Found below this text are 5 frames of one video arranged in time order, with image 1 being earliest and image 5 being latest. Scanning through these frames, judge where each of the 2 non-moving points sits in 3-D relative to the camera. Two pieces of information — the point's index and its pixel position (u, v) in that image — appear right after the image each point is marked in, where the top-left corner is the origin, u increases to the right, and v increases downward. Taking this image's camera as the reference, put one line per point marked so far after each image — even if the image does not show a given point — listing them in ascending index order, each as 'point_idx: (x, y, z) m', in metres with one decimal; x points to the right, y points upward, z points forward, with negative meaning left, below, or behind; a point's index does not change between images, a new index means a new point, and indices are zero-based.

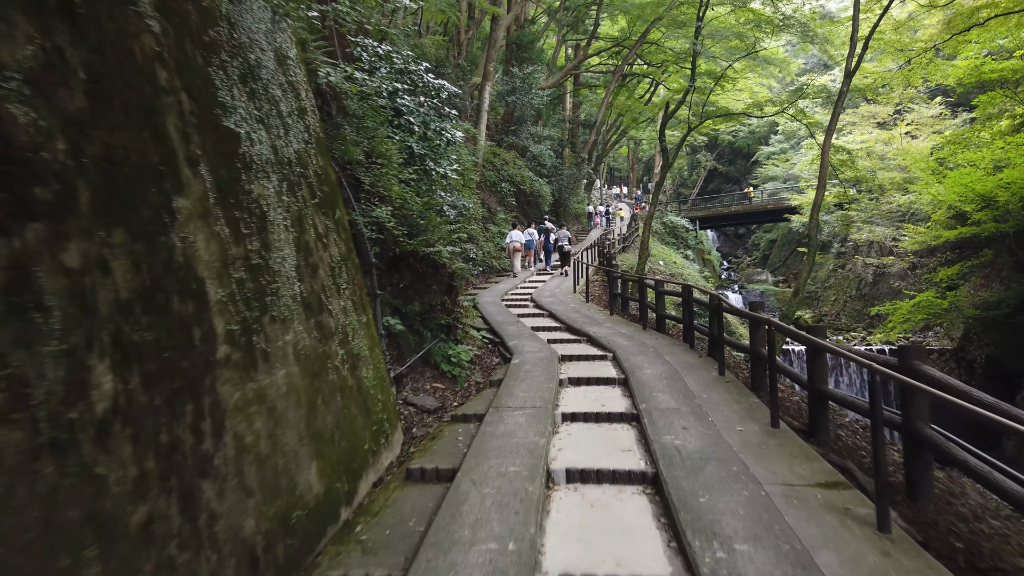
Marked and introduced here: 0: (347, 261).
0: (-1.1, +0.2, +4.7) m
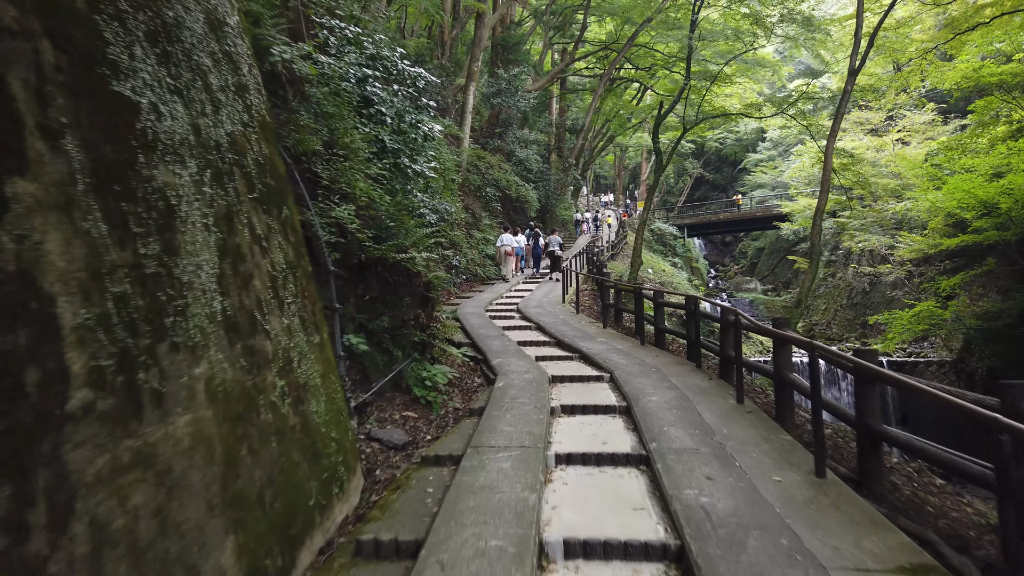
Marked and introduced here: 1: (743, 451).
0: (-1.2, +0.1, +3.9) m
1: (+1.2, -0.8, +3.6) m
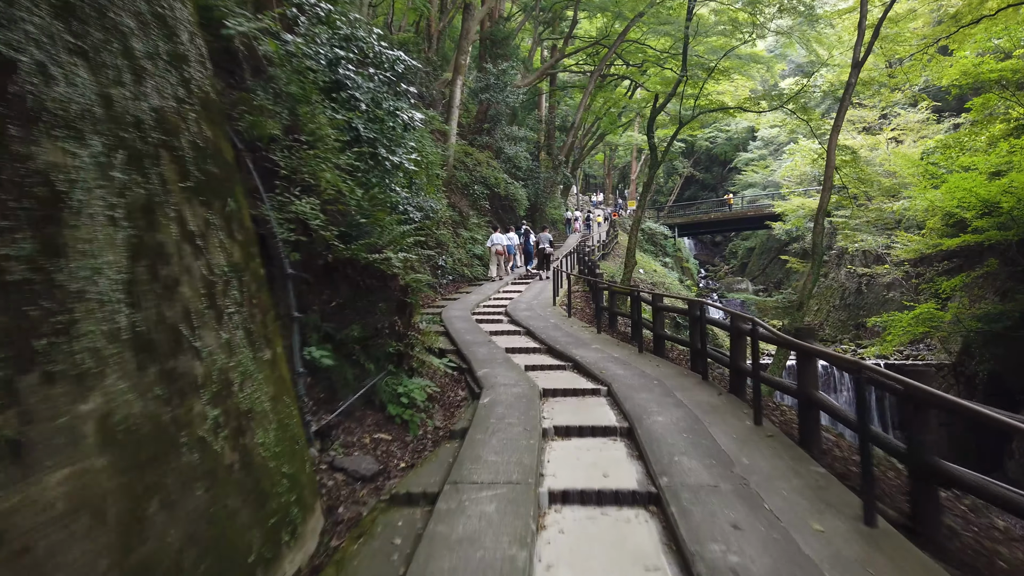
0: (-1.2, +0.1, +3.3) m
1: (+1.1, -0.8, +3.1) m
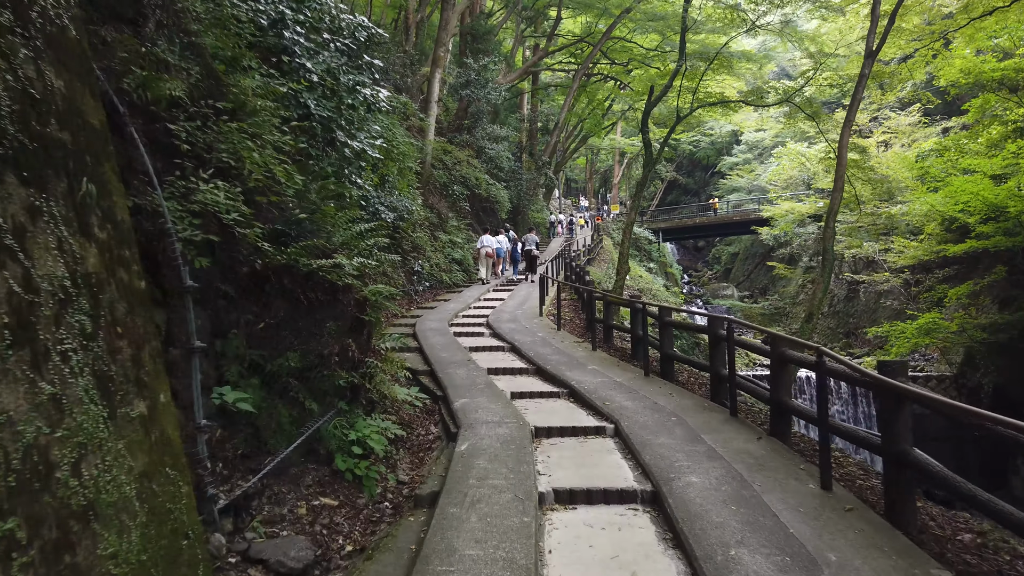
0: (-1.3, 0.0, +2.2) m
1: (+1.1, -0.9, +2.1) m
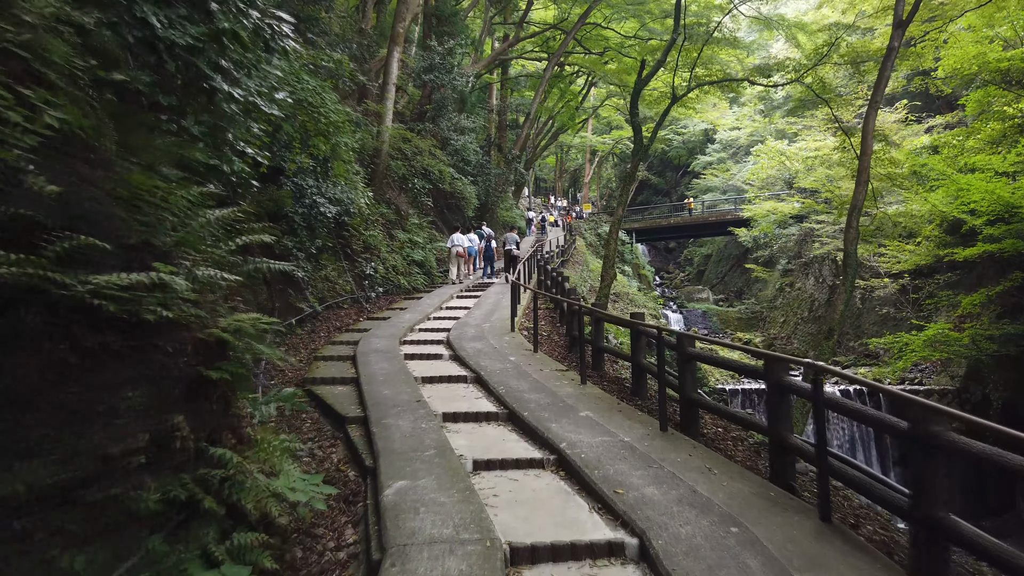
0: (-1.3, -0.1, +0.5) m
1: (+1.0, -1.0, +0.4) m
